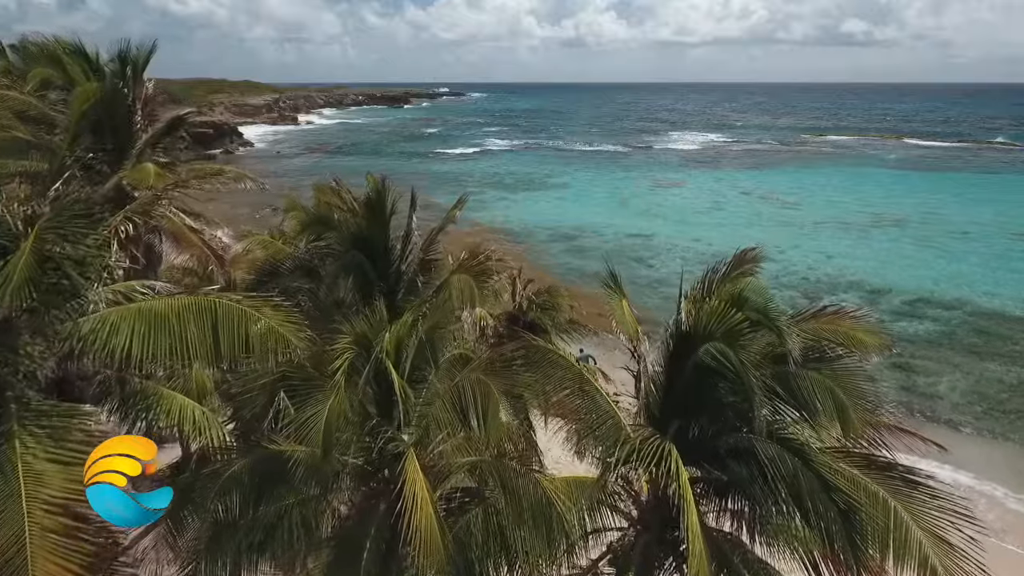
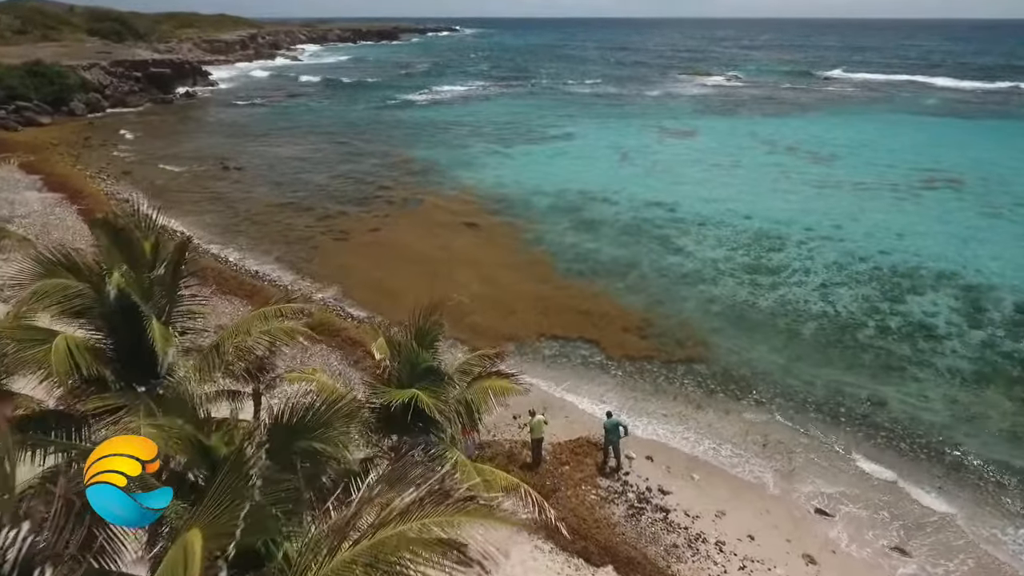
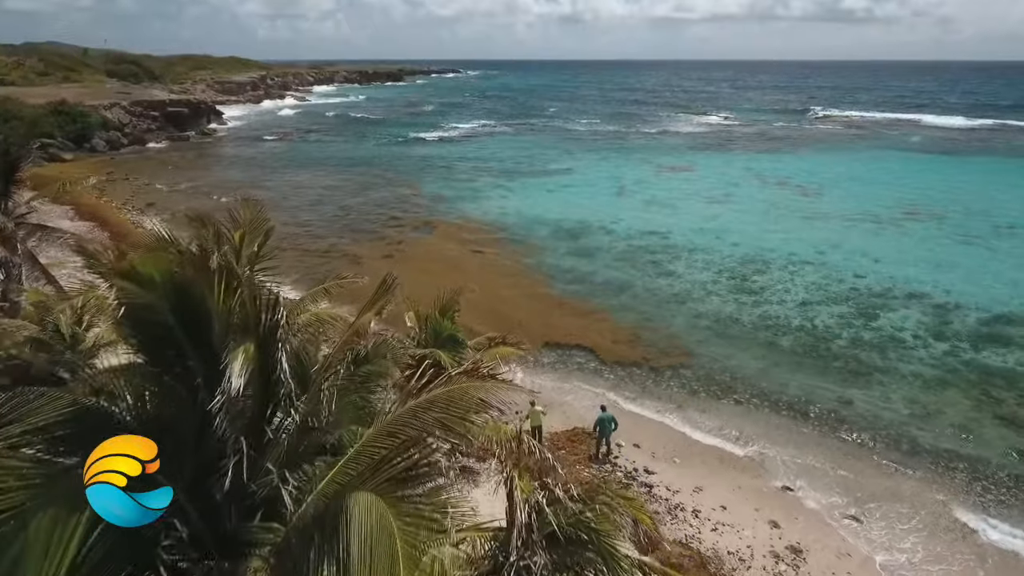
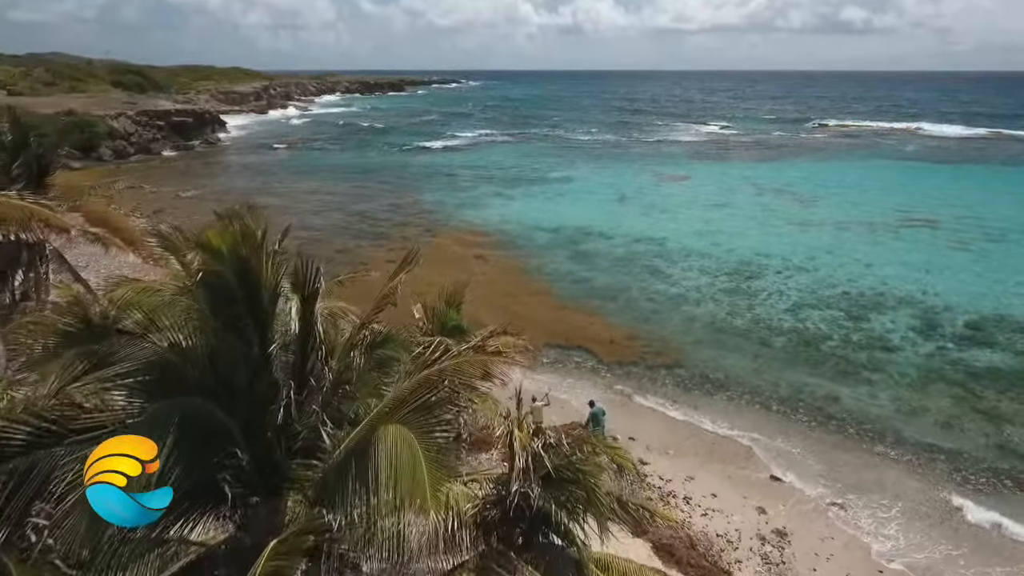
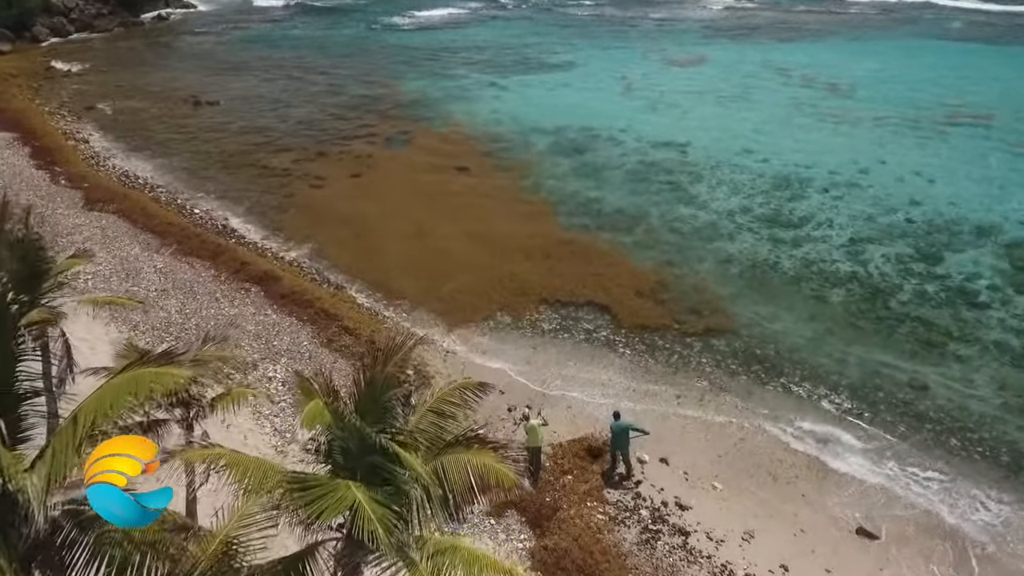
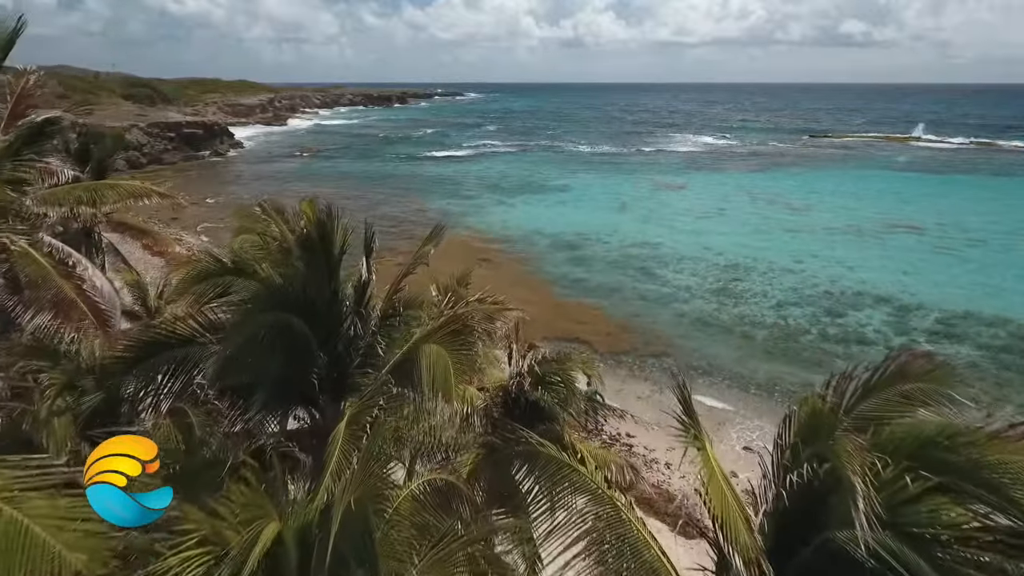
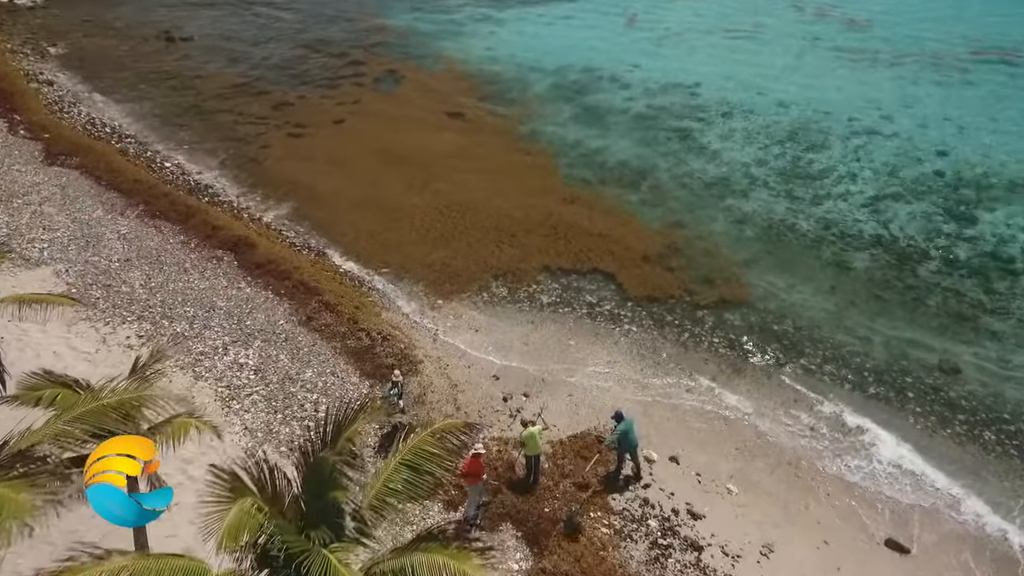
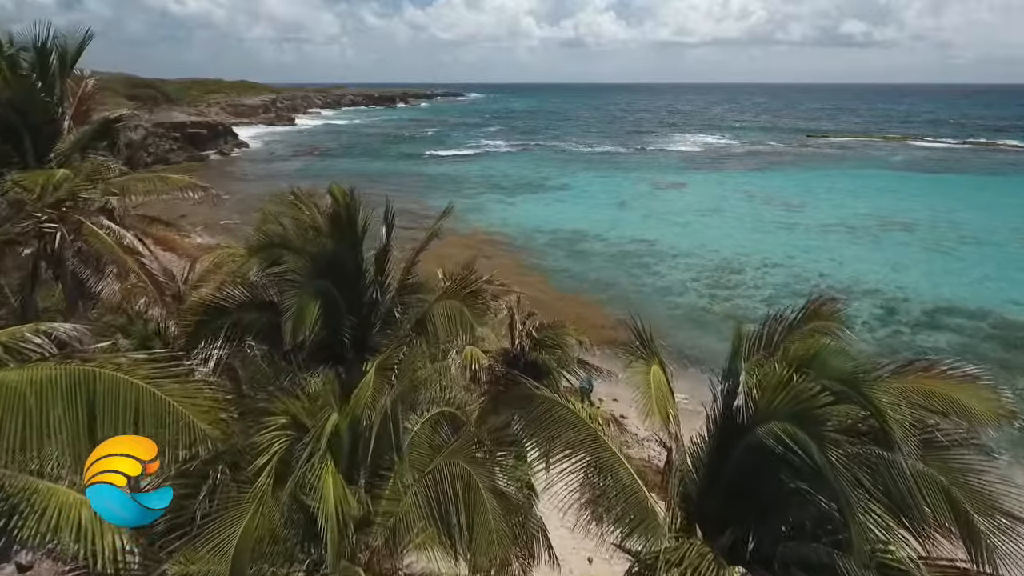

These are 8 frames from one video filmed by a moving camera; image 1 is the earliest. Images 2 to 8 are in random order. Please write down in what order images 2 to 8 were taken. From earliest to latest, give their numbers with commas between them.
8, 6, 4, 3, 2, 5, 7
